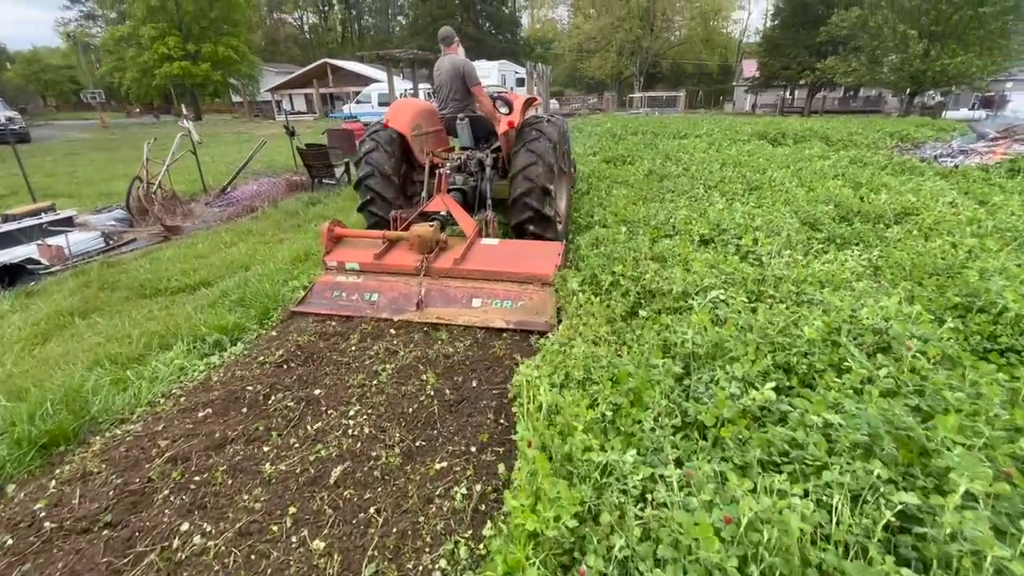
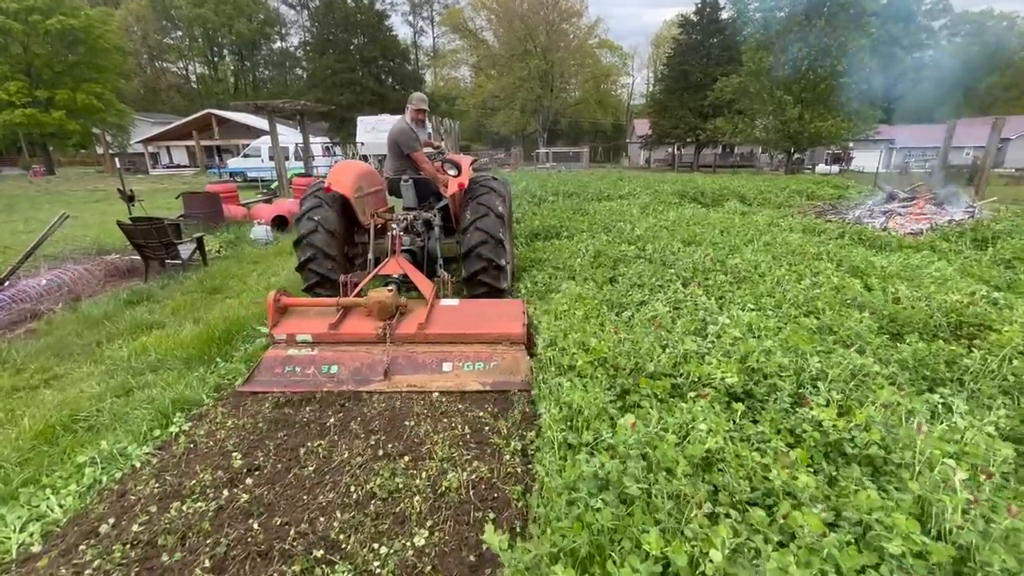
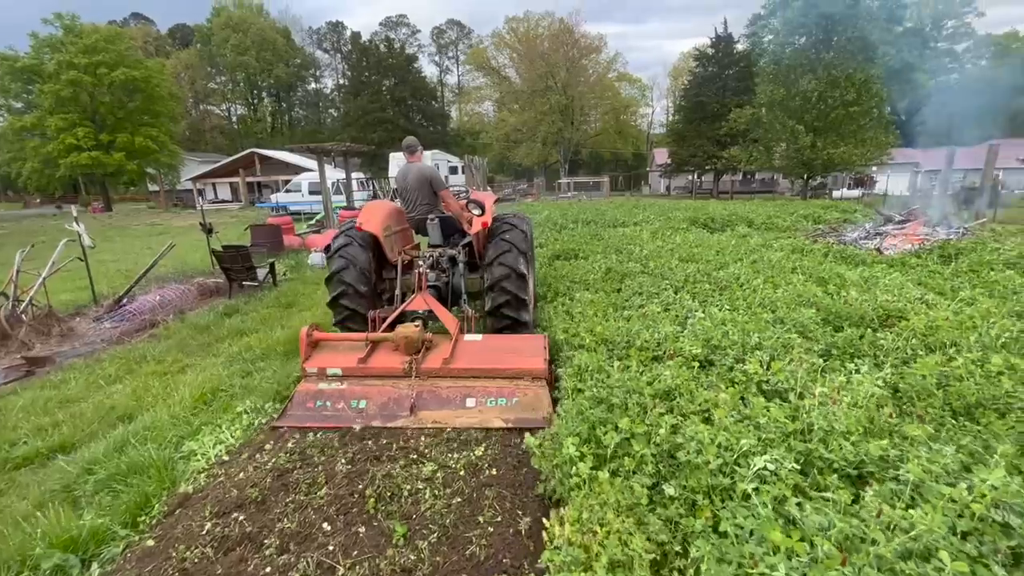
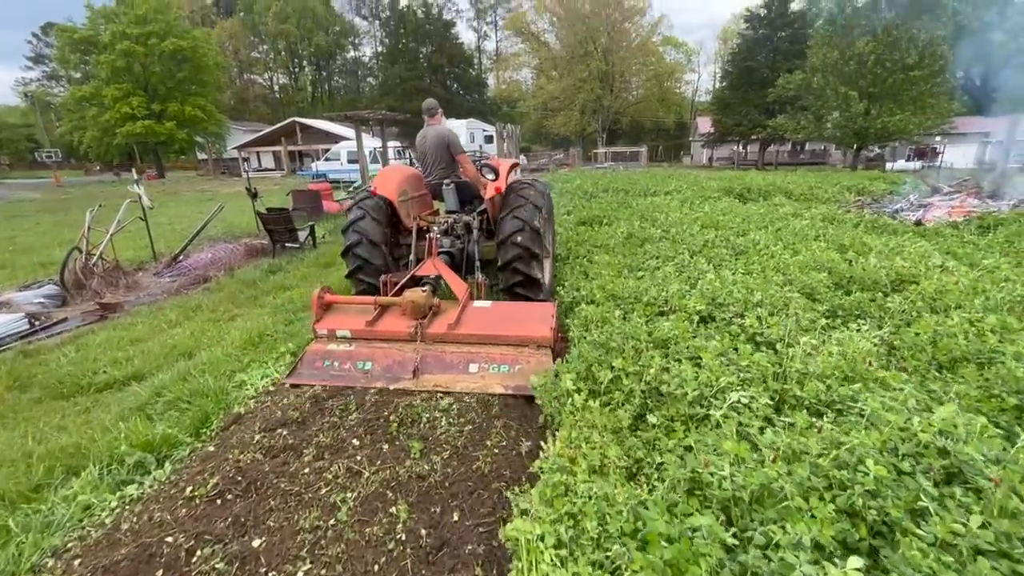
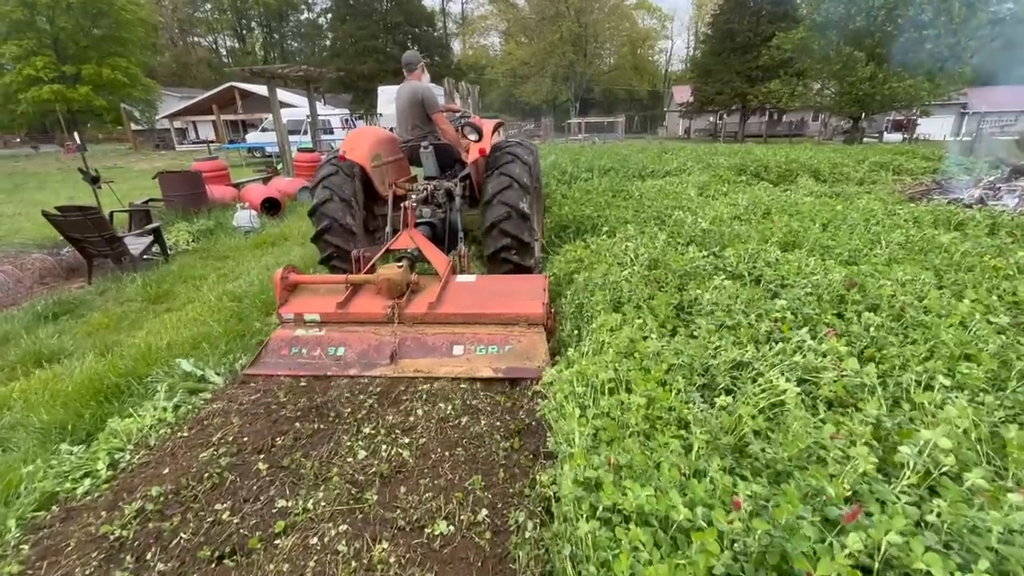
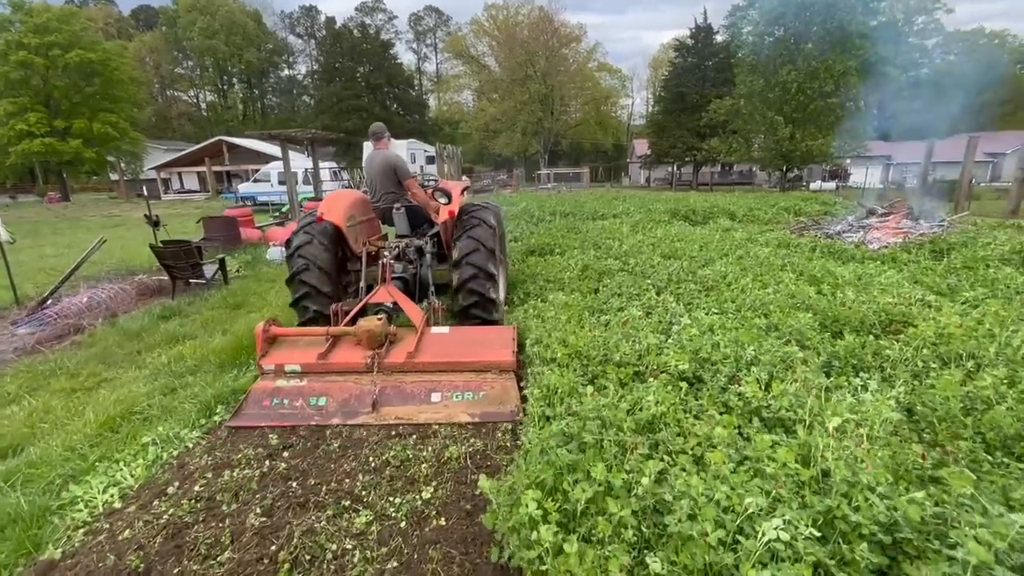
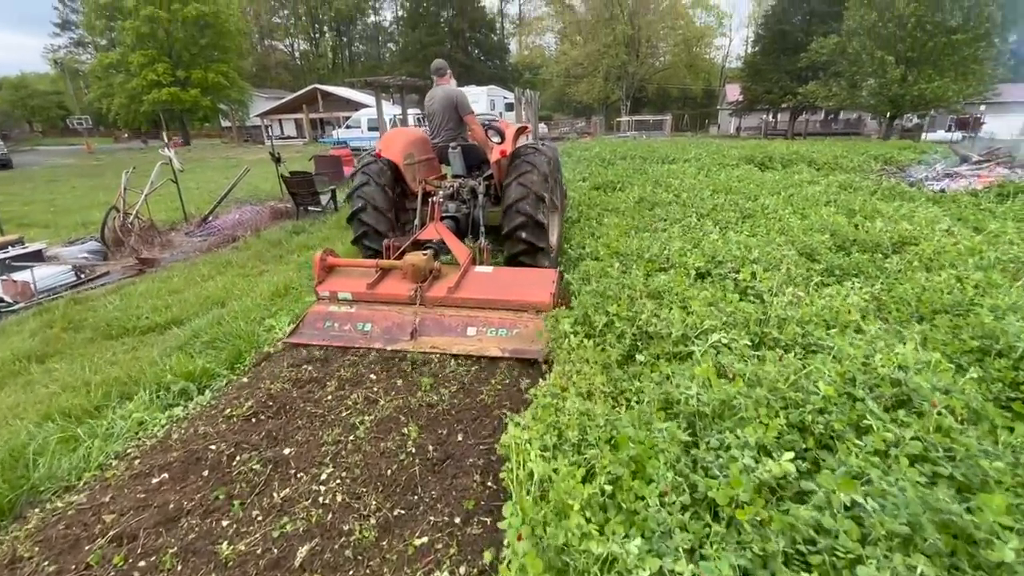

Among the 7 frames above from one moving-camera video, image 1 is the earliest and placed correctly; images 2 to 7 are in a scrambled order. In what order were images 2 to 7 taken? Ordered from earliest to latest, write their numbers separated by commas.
7, 4, 3, 6, 2, 5
